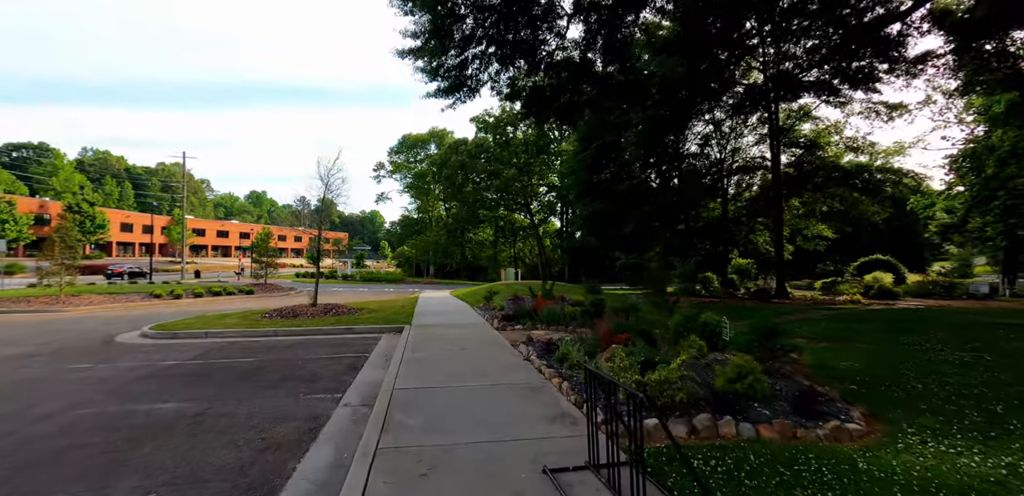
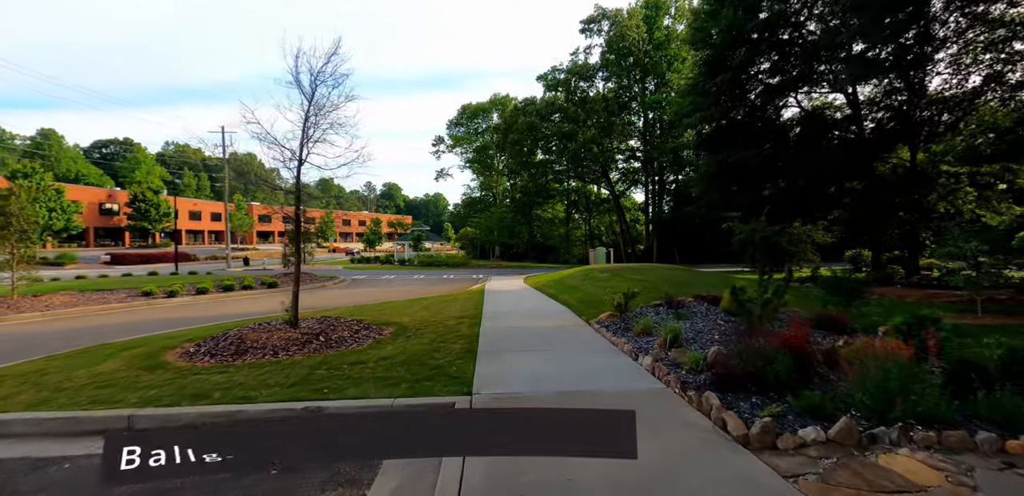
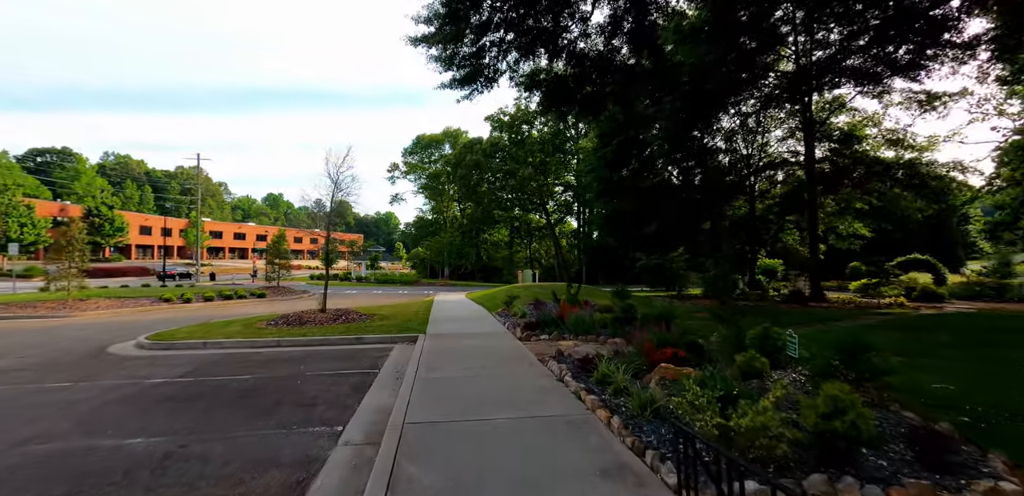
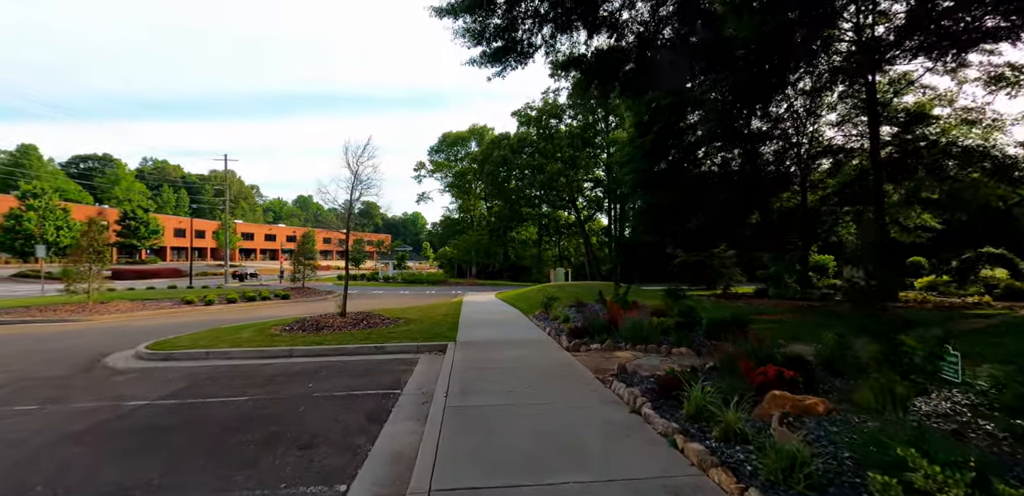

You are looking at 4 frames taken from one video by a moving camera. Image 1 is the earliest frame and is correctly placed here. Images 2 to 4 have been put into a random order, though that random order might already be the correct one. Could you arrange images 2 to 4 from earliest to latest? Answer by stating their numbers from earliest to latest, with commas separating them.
3, 4, 2
